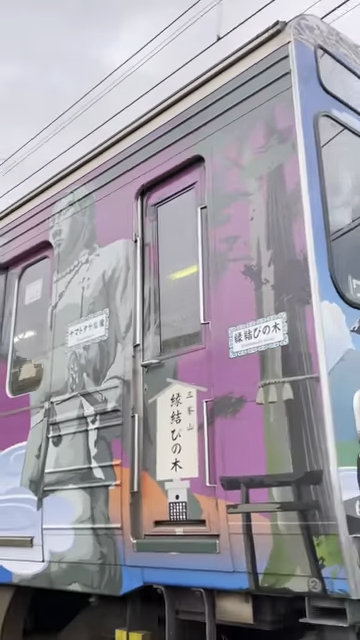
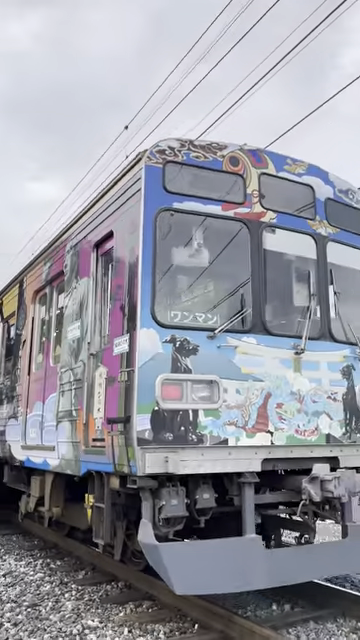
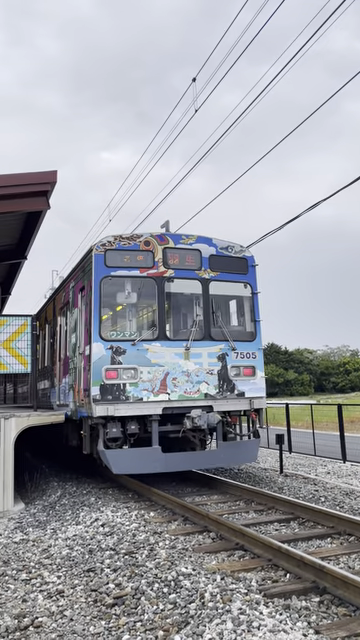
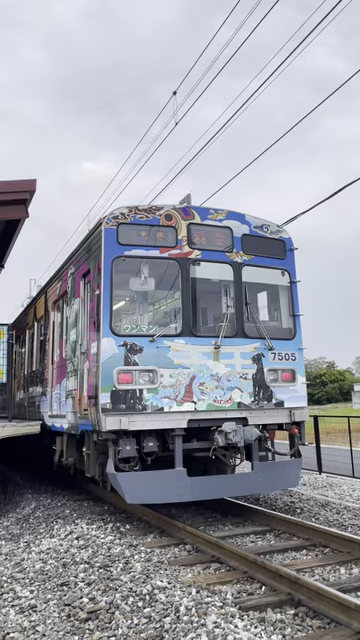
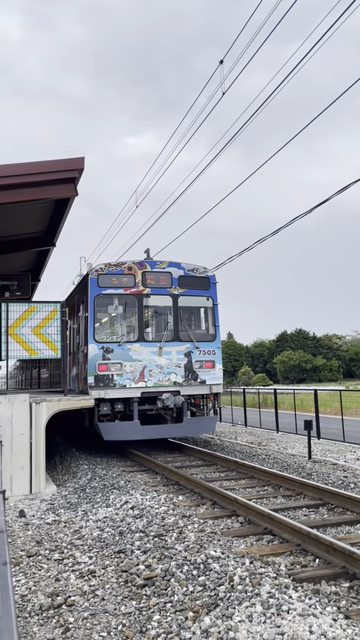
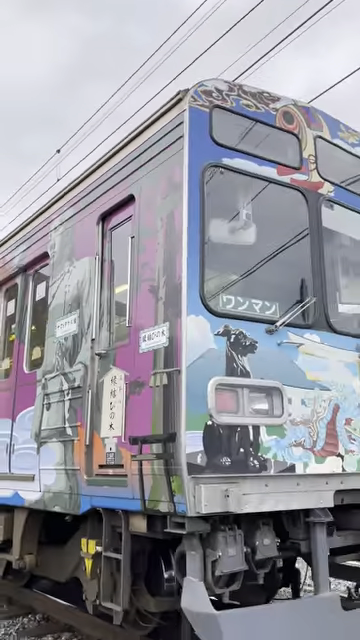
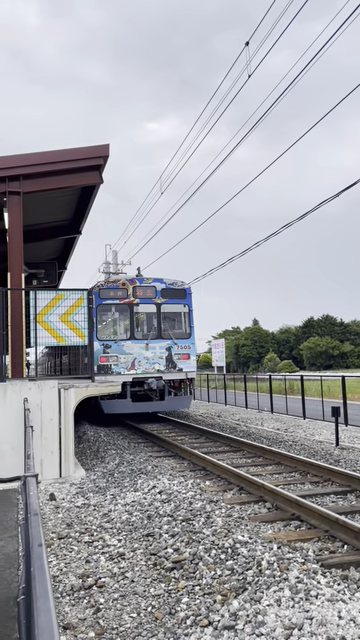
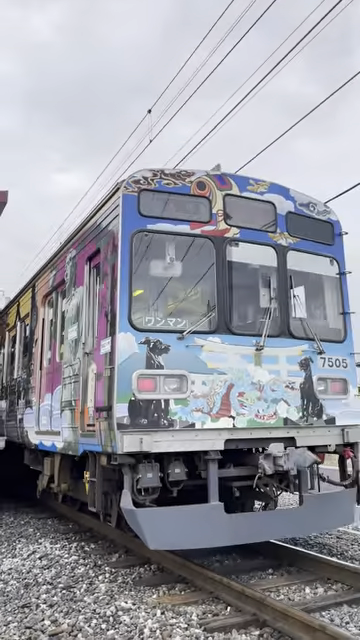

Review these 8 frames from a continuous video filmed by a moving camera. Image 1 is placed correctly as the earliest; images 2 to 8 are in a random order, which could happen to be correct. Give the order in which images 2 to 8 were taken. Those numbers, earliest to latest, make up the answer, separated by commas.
6, 2, 8, 4, 3, 5, 7
